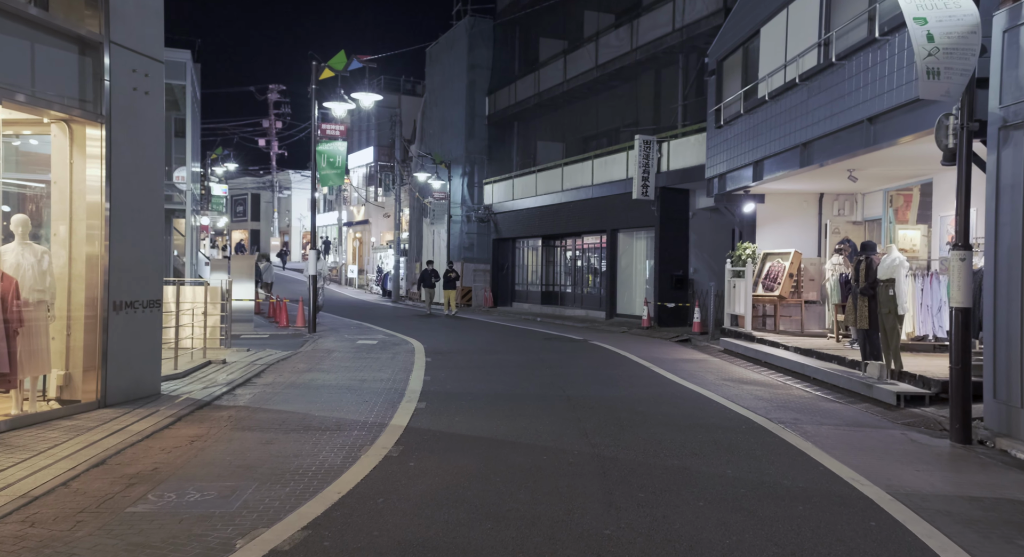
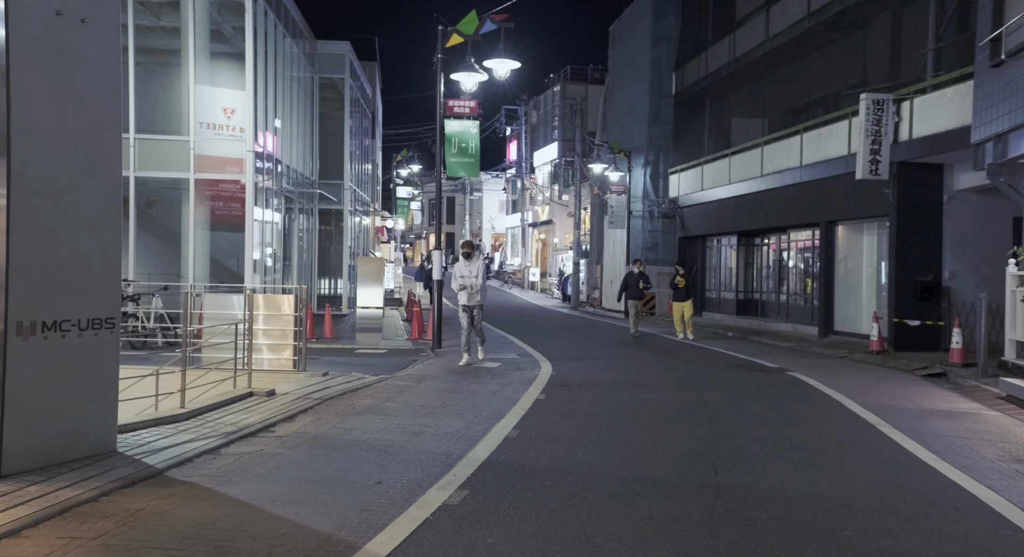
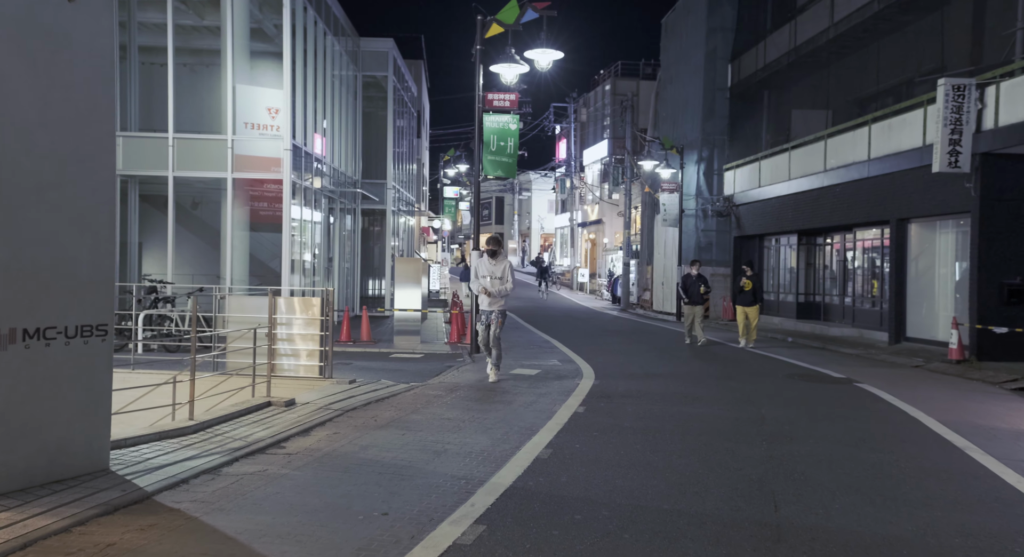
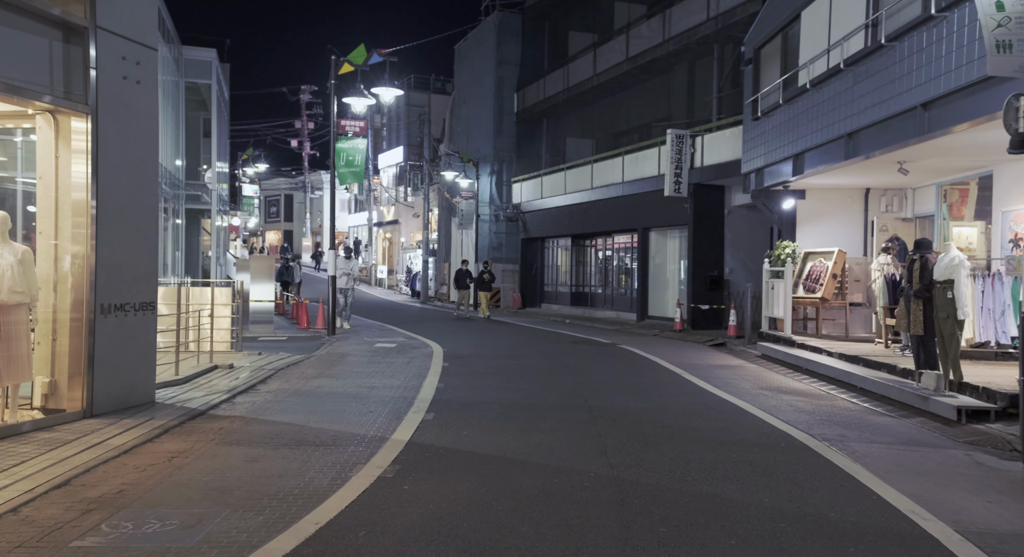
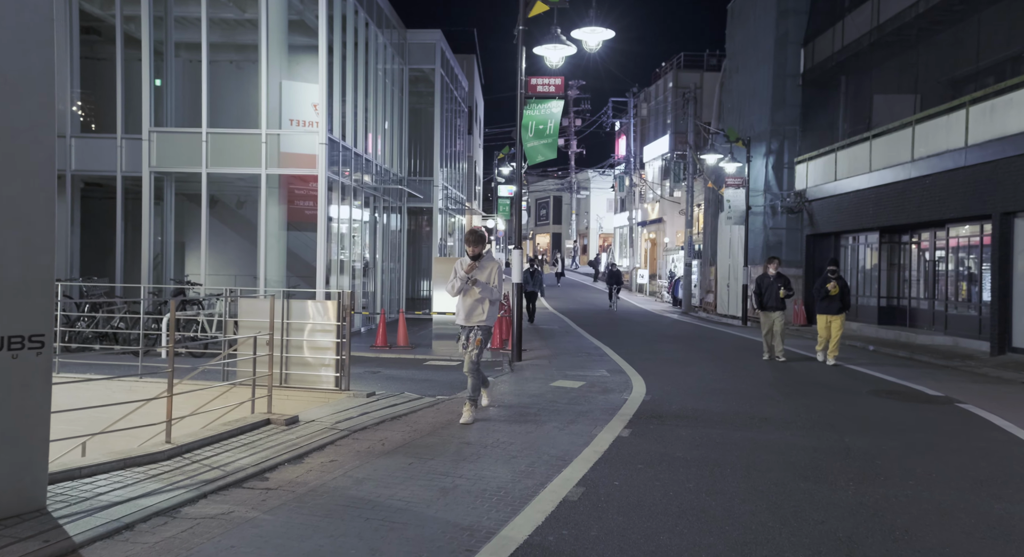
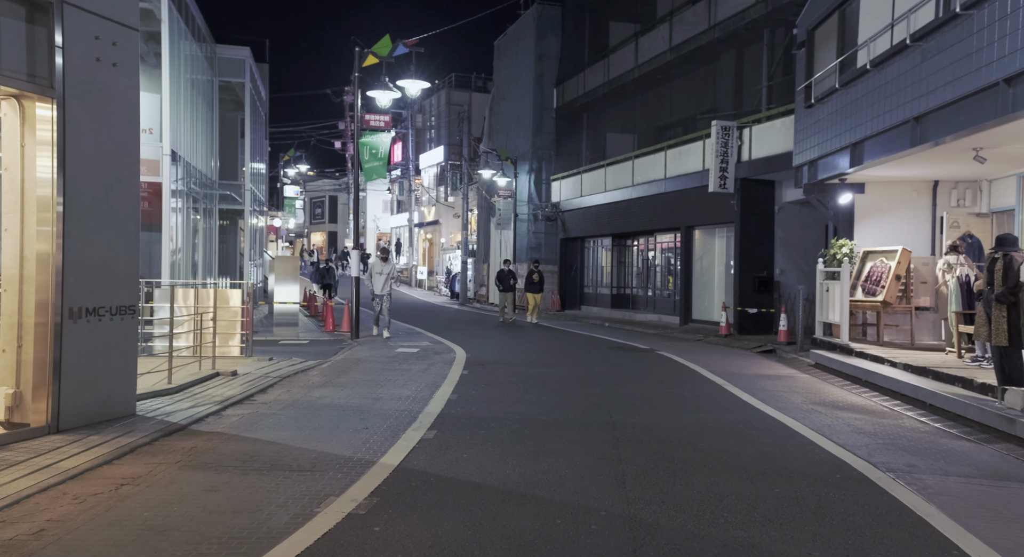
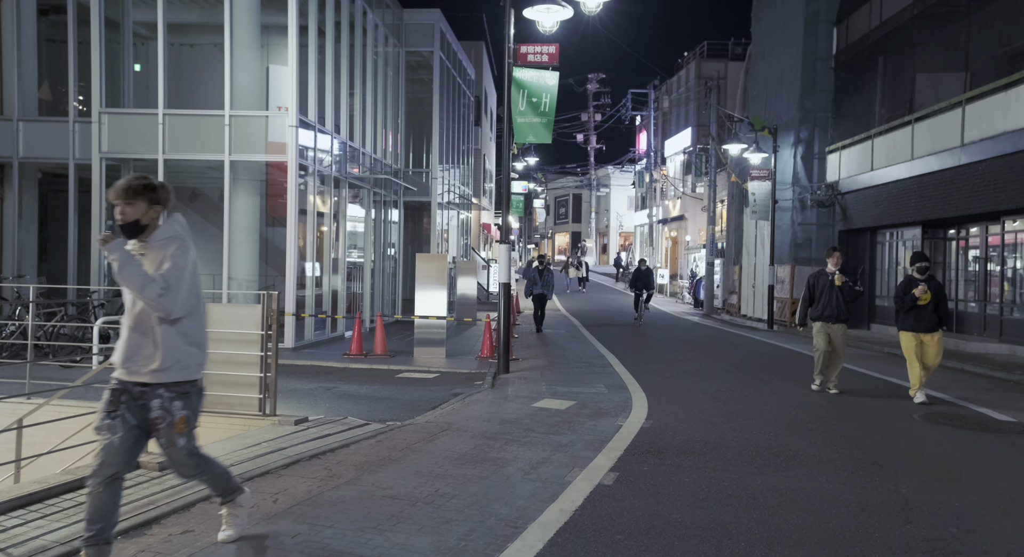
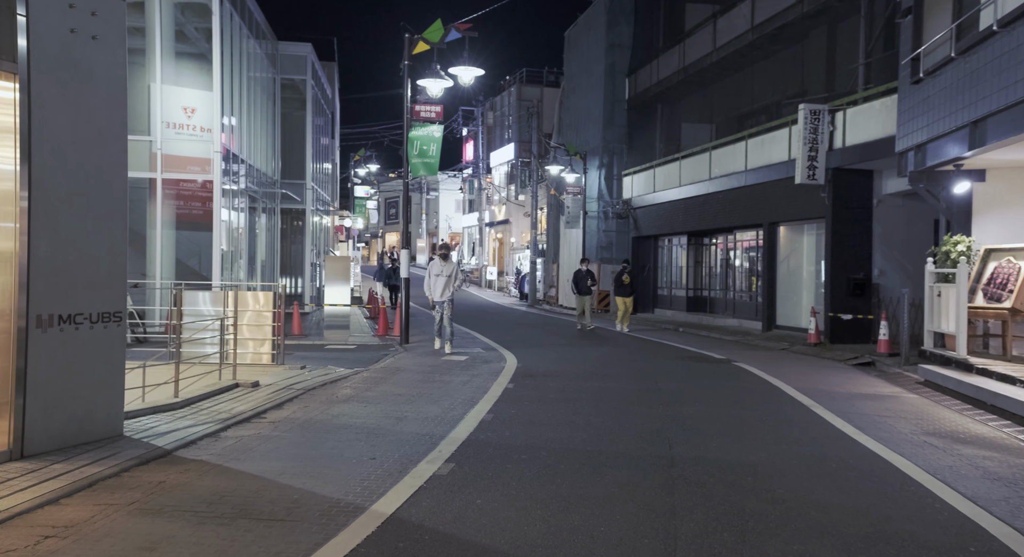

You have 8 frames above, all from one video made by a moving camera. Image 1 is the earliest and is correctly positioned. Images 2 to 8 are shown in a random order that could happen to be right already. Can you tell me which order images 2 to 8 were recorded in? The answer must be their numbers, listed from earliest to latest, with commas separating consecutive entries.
4, 6, 8, 2, 3, 5, 7
